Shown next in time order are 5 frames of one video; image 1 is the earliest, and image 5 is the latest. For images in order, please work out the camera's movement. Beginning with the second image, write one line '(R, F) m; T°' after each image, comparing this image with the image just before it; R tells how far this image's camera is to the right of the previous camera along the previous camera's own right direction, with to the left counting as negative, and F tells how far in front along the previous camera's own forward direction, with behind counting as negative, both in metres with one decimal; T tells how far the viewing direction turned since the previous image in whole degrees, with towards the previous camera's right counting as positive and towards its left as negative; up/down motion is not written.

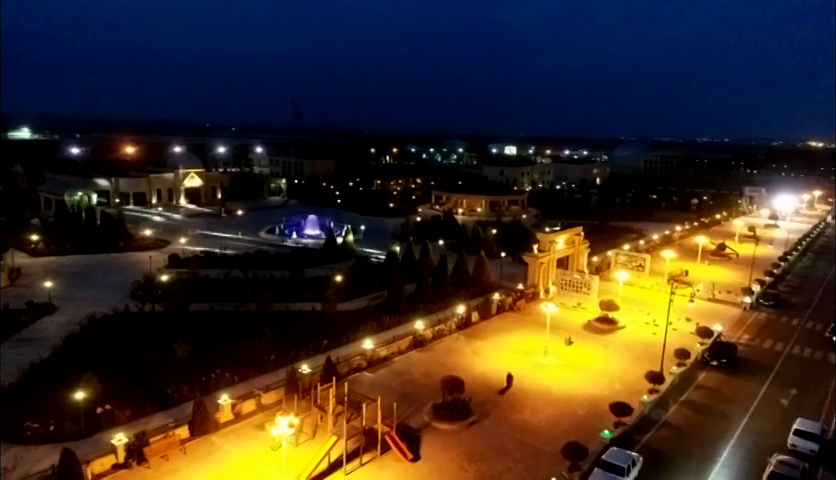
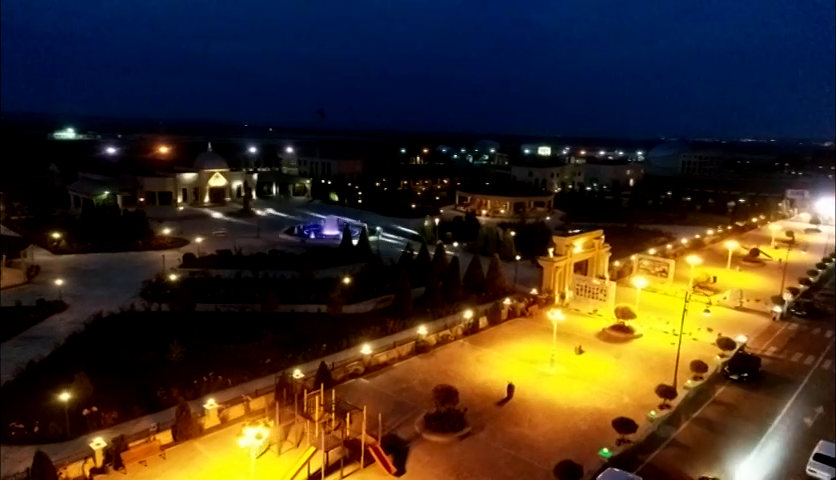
(+1.2, +0.8) m; -3°
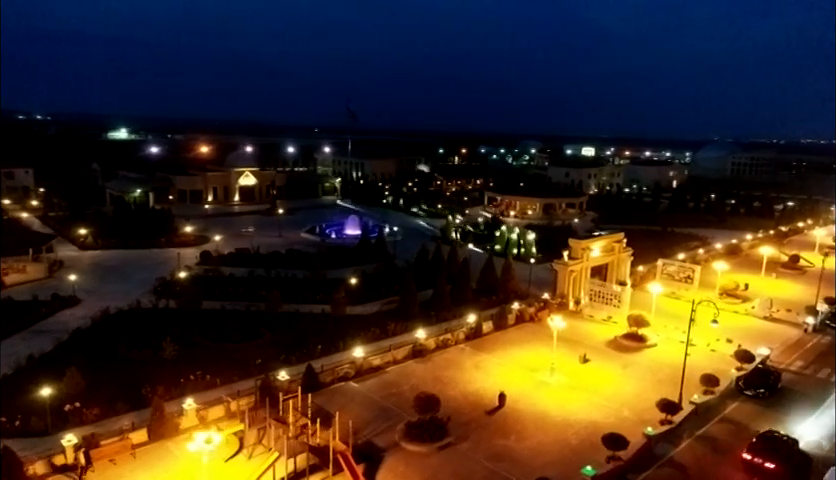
(+1.7, +0.7) m; -4°
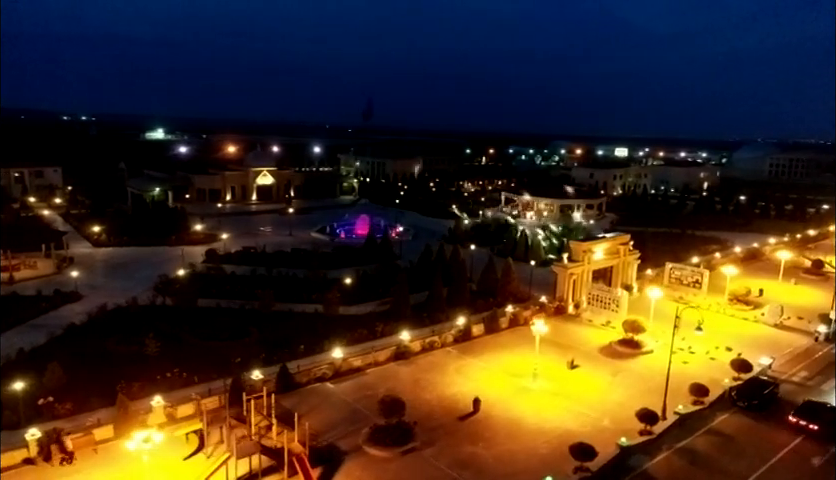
(+1.7, +0.4) m; -3°
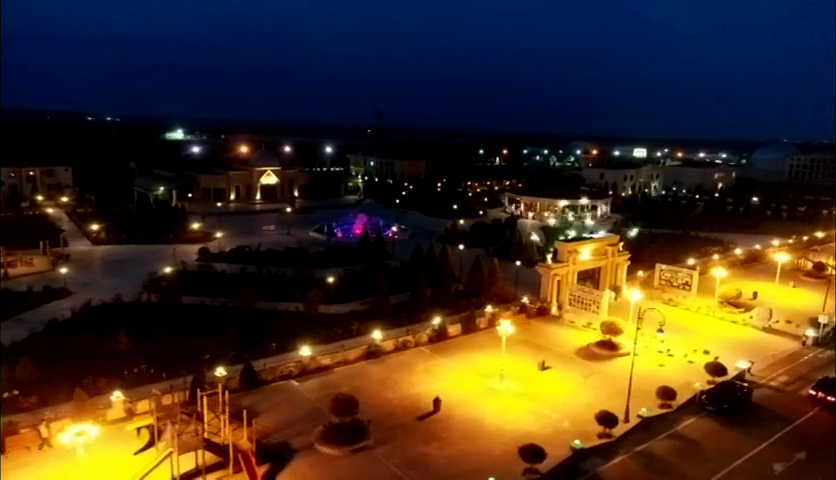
(+1.7, +0.1) m; -2°
